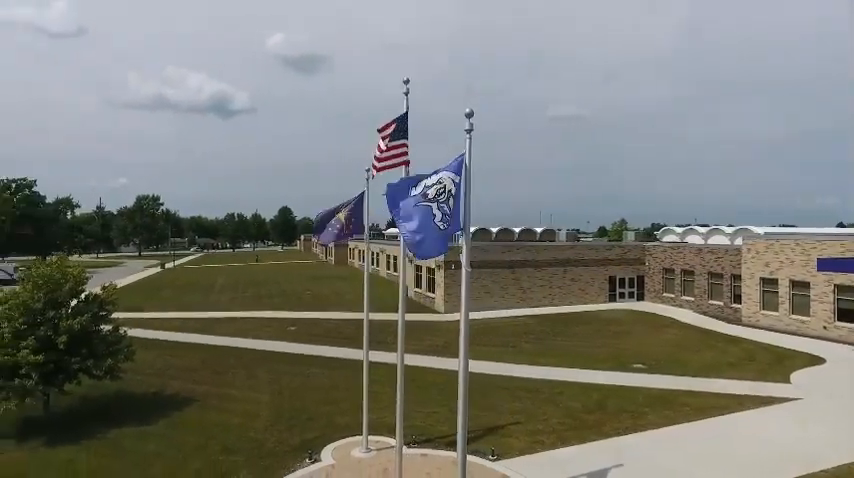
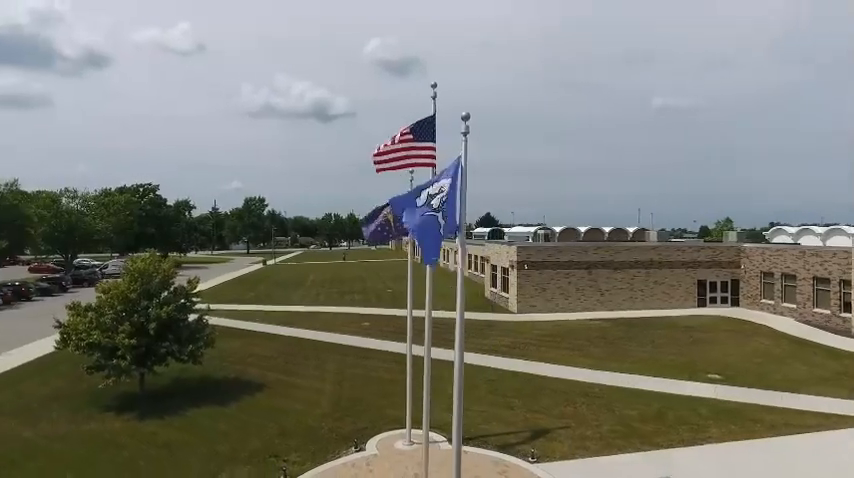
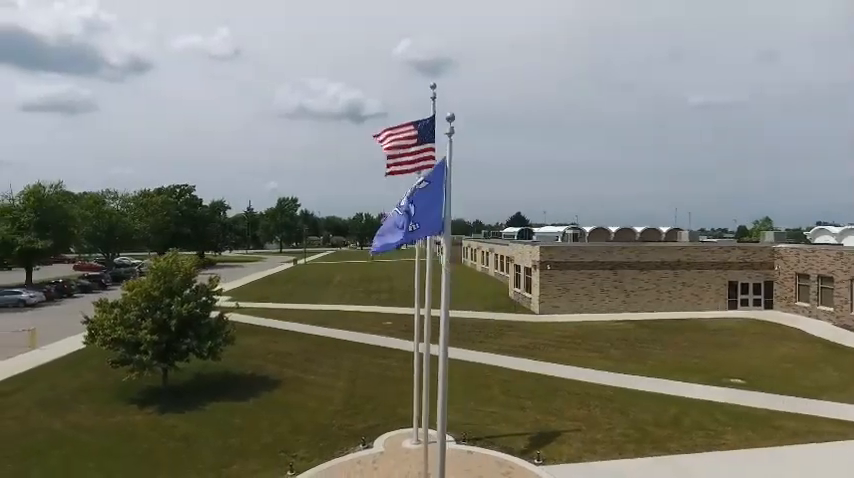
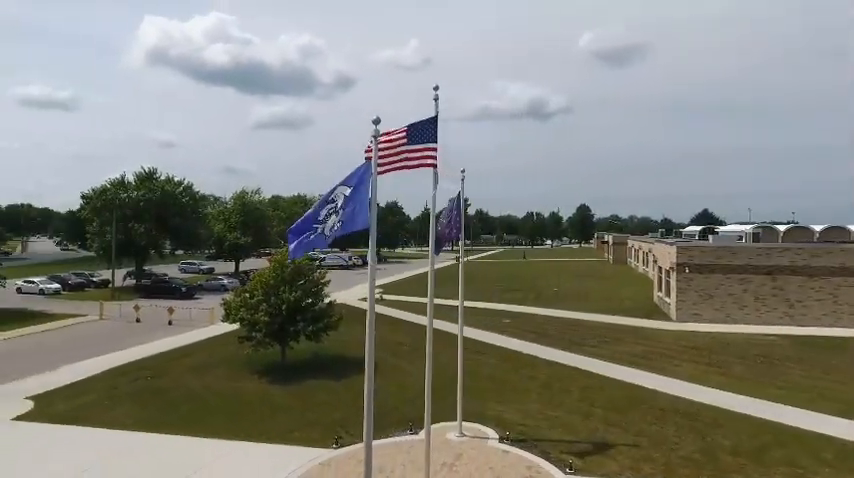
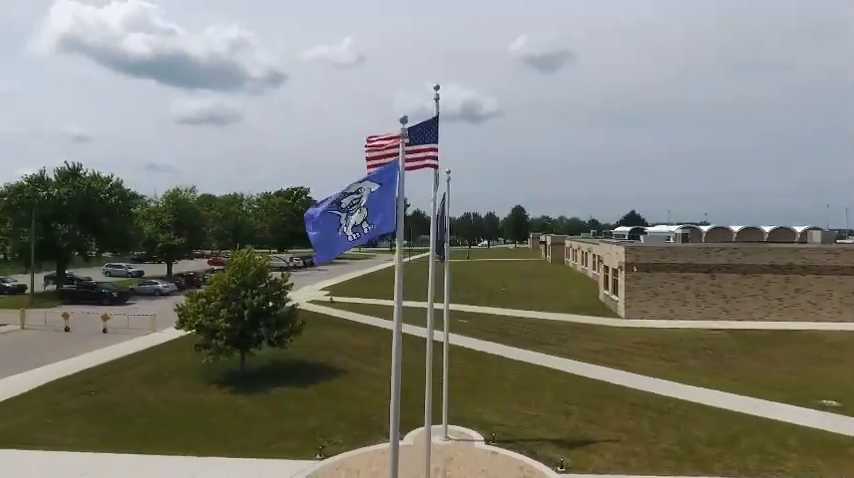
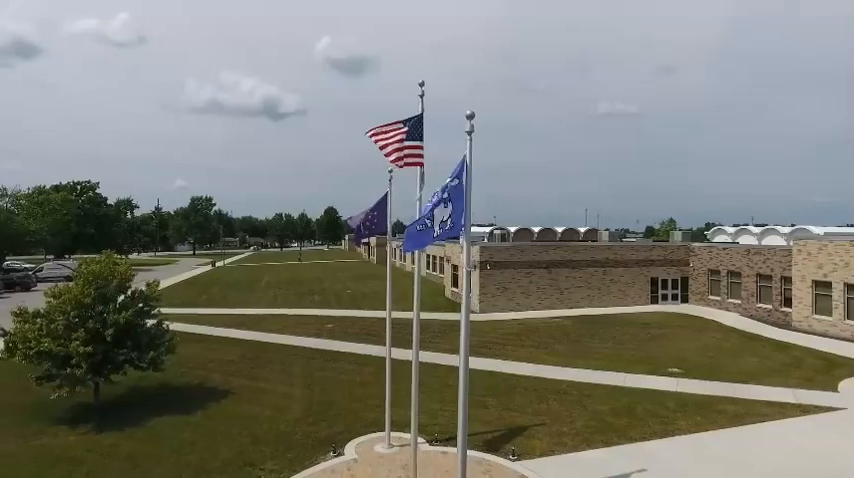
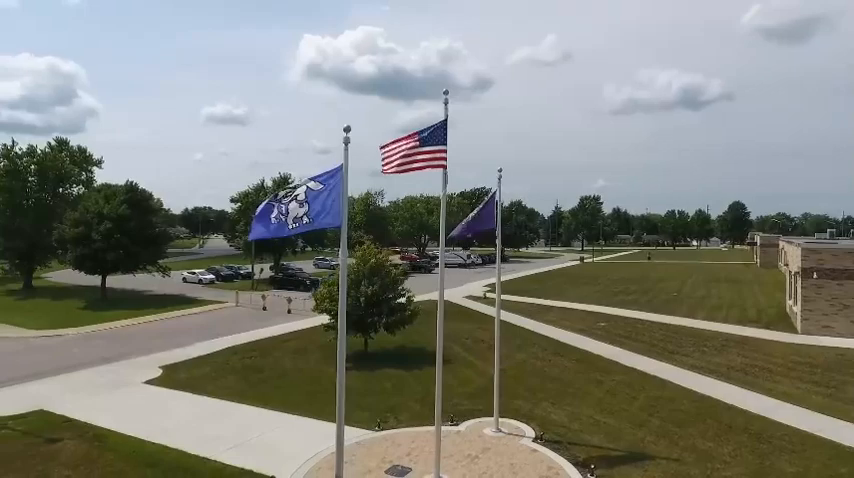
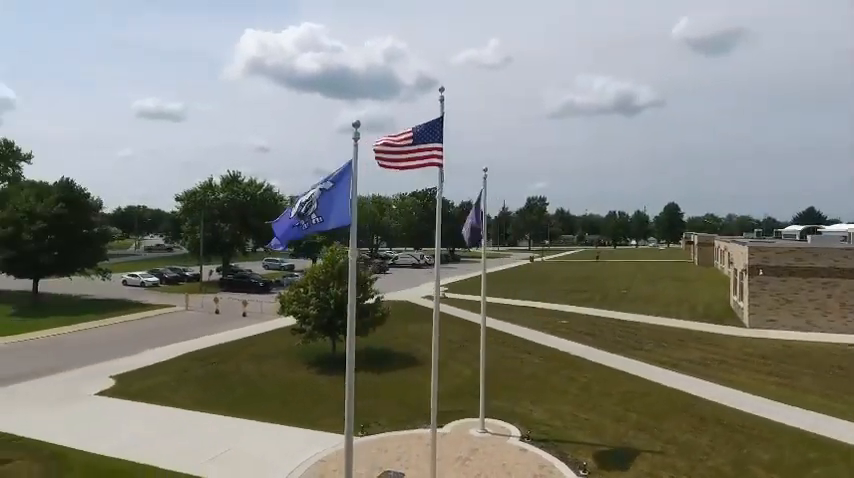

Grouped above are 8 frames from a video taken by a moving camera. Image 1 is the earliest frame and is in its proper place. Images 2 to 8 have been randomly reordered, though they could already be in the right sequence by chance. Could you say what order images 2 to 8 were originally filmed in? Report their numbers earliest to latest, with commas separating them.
6, 2, 3, 5, 4, 8, 7
